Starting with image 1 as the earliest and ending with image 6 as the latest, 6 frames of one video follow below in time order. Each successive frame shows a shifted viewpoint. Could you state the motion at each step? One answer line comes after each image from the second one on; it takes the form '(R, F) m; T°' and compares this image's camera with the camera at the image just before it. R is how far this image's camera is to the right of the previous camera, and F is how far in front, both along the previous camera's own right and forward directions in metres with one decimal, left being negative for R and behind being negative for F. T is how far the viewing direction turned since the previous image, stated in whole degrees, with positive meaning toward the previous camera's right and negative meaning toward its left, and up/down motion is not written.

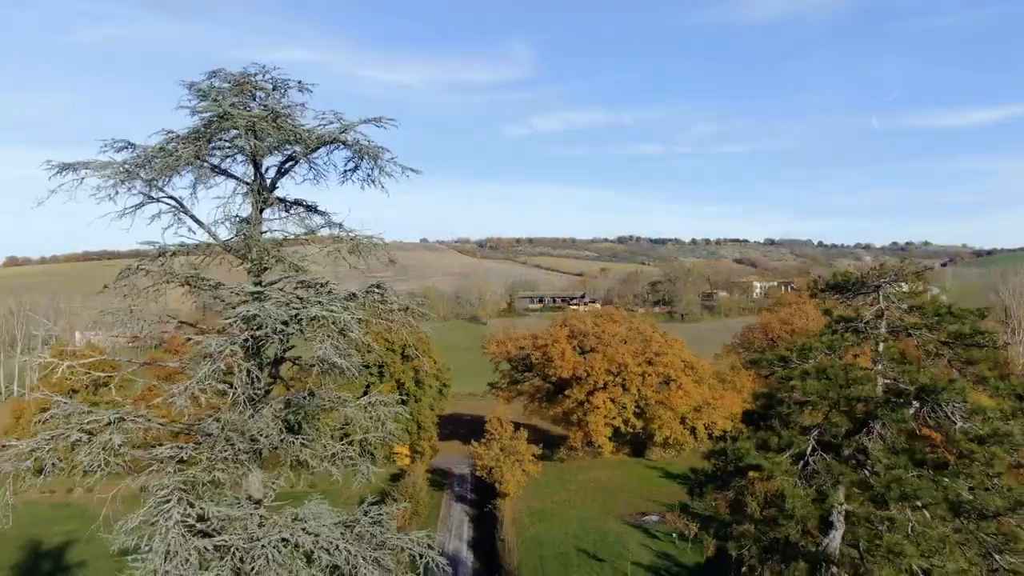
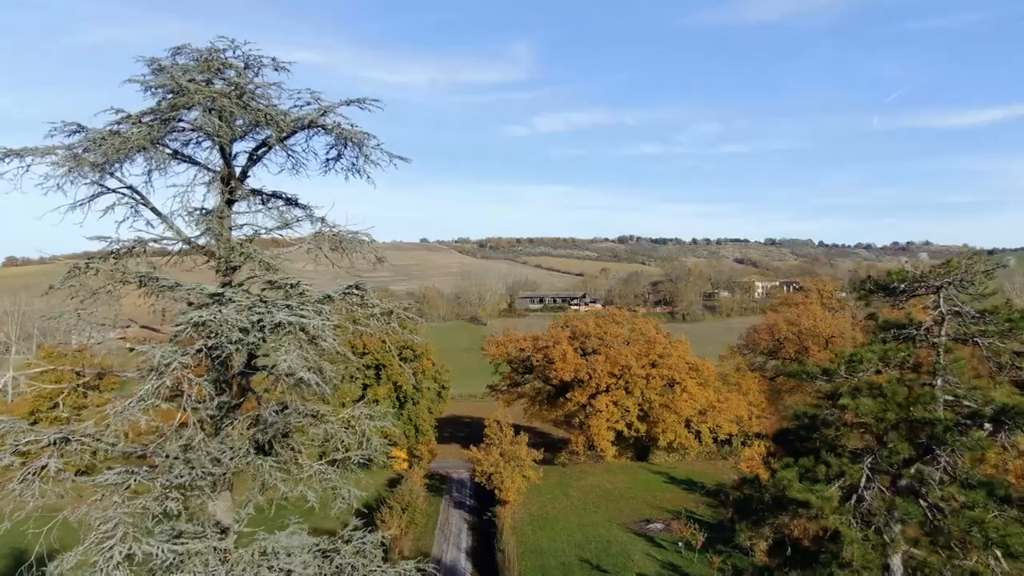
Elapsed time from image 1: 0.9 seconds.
(0.0, +0.6) m; 0°
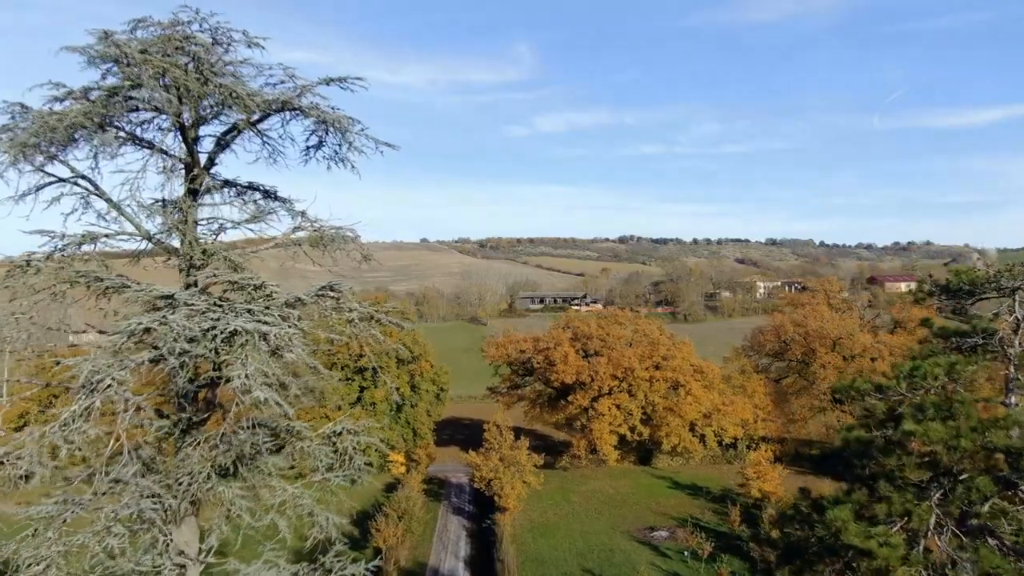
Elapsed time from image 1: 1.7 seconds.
(0.0, +0.6) m; 0°
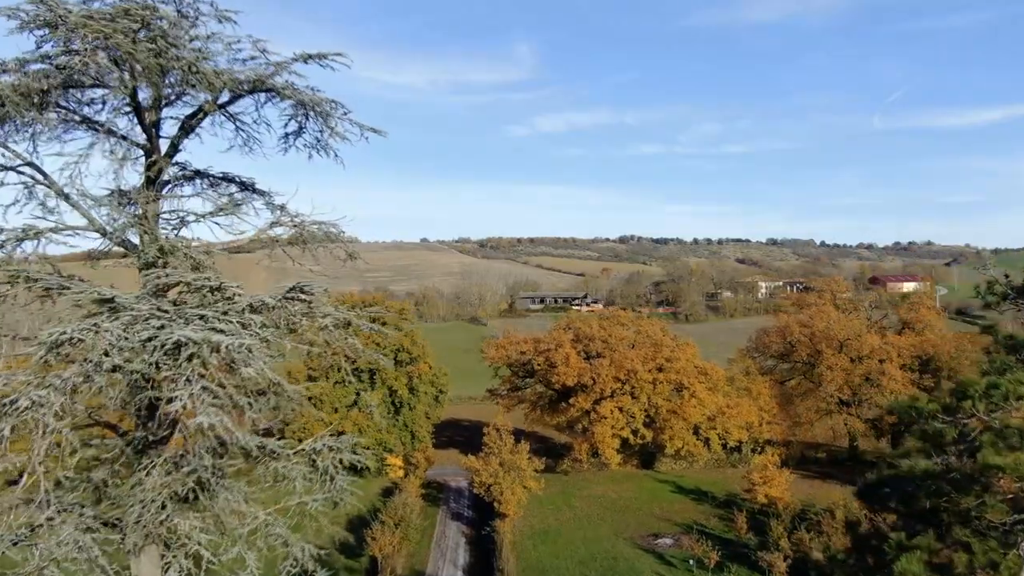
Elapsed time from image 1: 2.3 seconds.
(0.0, +0.5) m; 0°
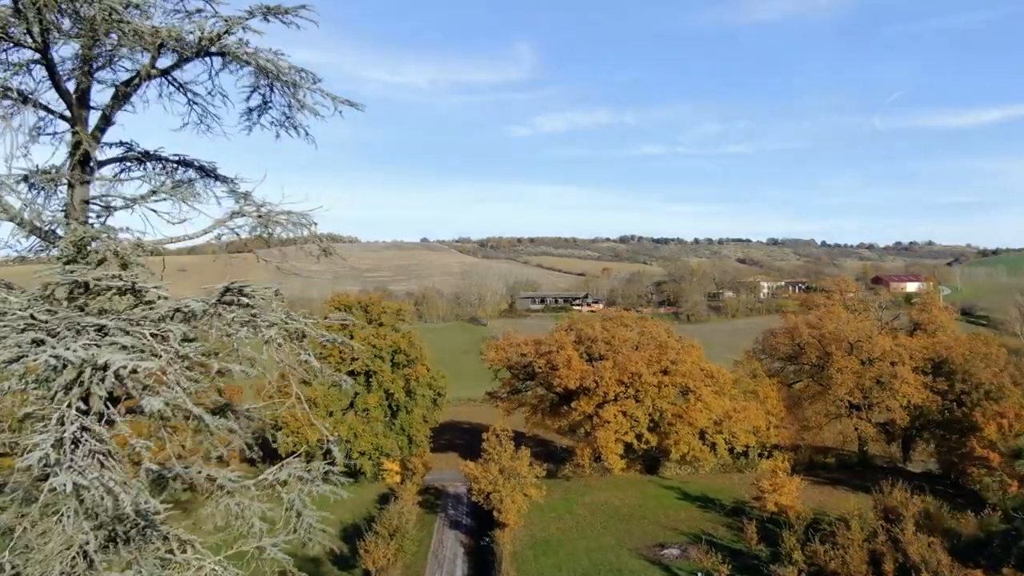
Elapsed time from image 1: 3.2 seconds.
(0.0, +0.7) m; 0°
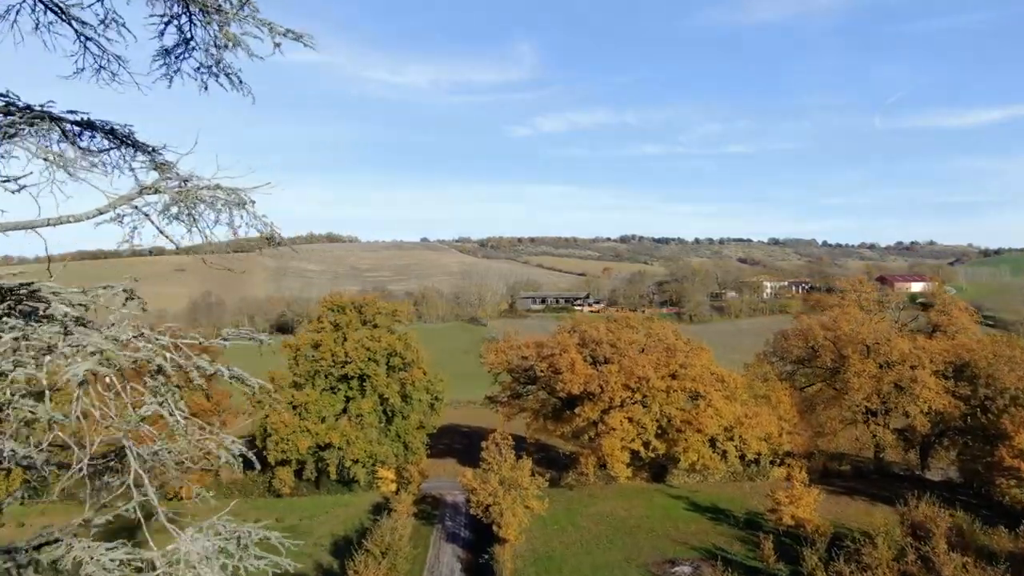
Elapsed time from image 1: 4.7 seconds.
(0.0, +1.1) m; 0°
